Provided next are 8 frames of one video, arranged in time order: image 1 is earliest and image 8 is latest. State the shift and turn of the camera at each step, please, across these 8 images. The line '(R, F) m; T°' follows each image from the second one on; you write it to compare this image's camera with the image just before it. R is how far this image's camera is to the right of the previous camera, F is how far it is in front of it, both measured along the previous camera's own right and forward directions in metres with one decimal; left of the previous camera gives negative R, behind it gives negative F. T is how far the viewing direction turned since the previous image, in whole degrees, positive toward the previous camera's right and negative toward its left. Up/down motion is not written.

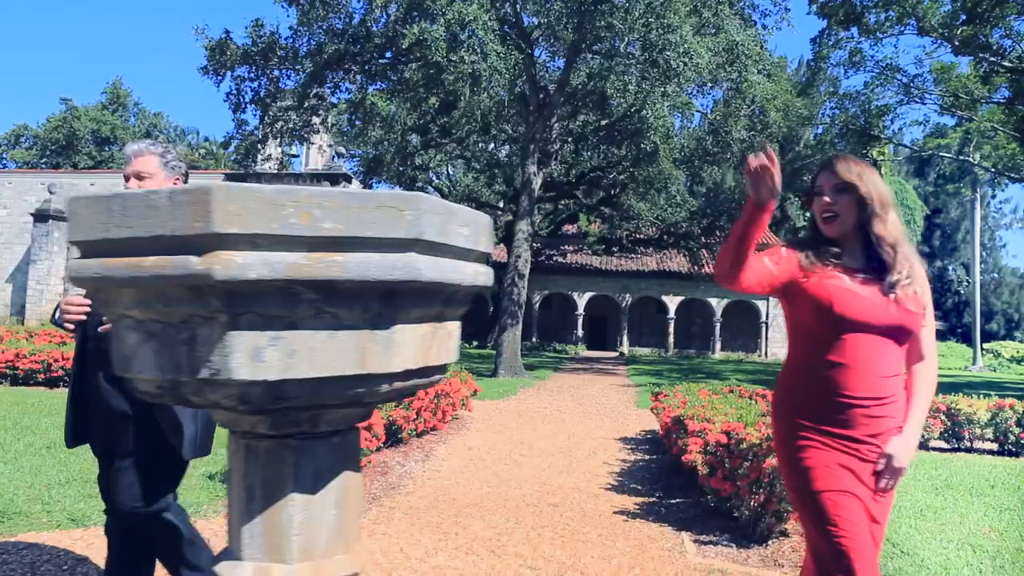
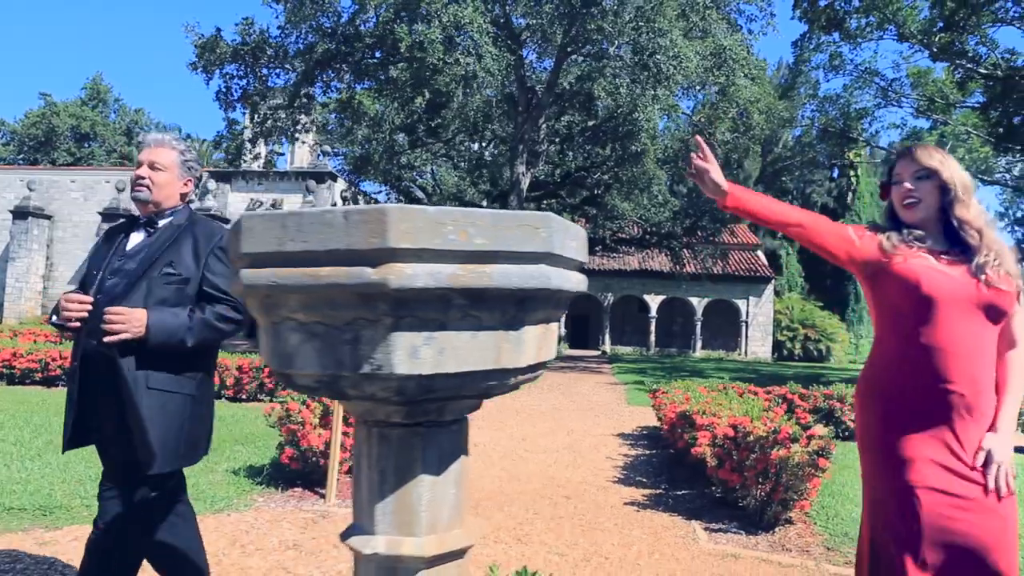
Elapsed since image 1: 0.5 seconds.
(-0.3, -0.2) m; +2°
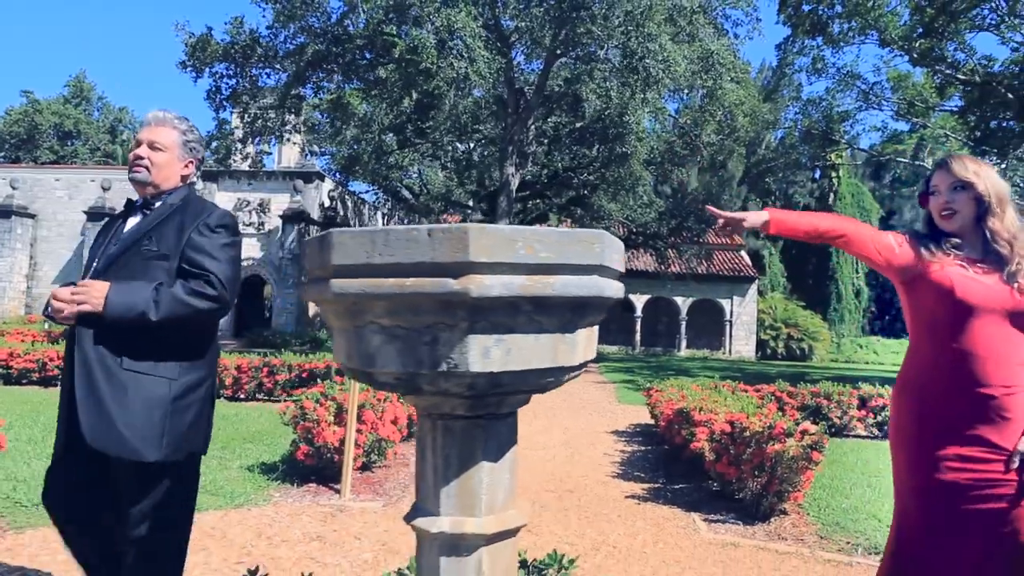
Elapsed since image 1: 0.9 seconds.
(-0.2, -0.2) m; +1°
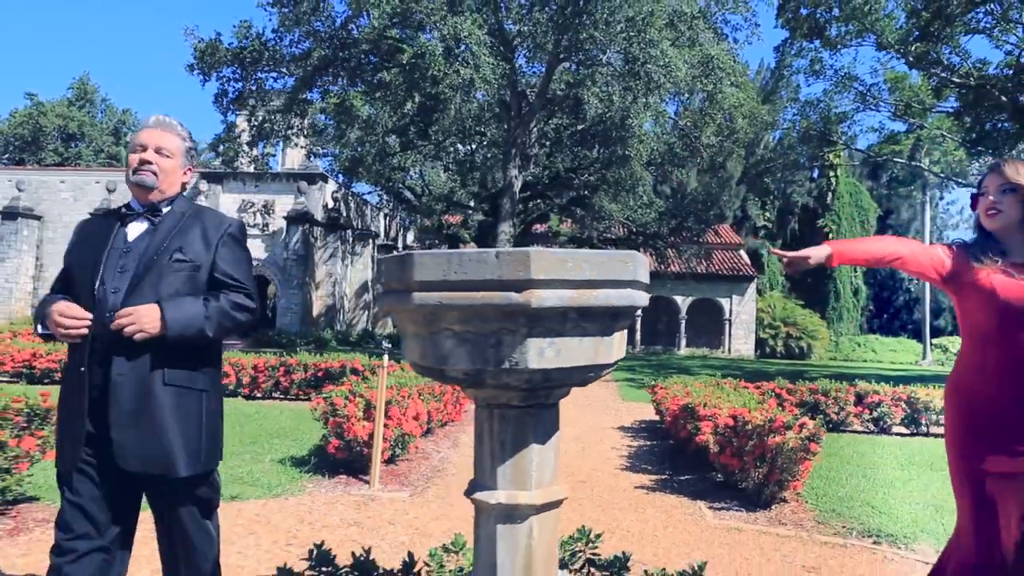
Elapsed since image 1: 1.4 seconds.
(-0.2, -0.4) m; 0°
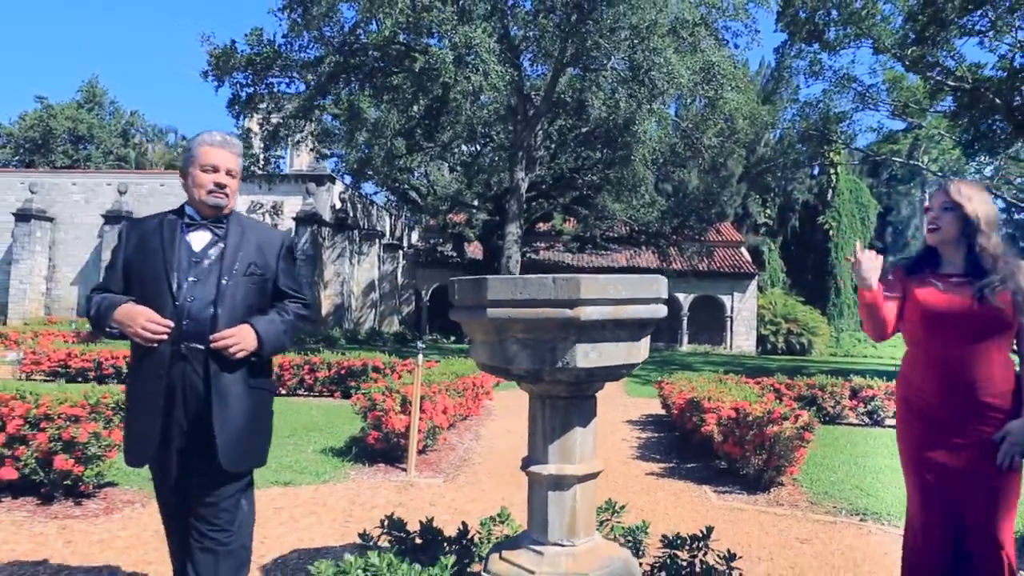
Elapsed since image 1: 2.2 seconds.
(-0.2, -0.7) m; 0°
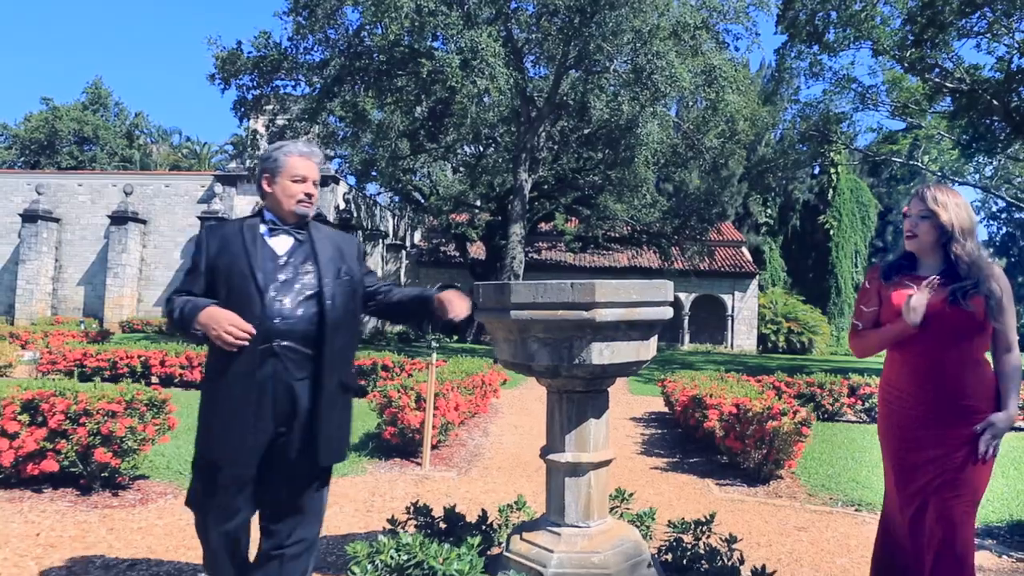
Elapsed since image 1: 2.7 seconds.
(-0.1, -0.3) m; 0°
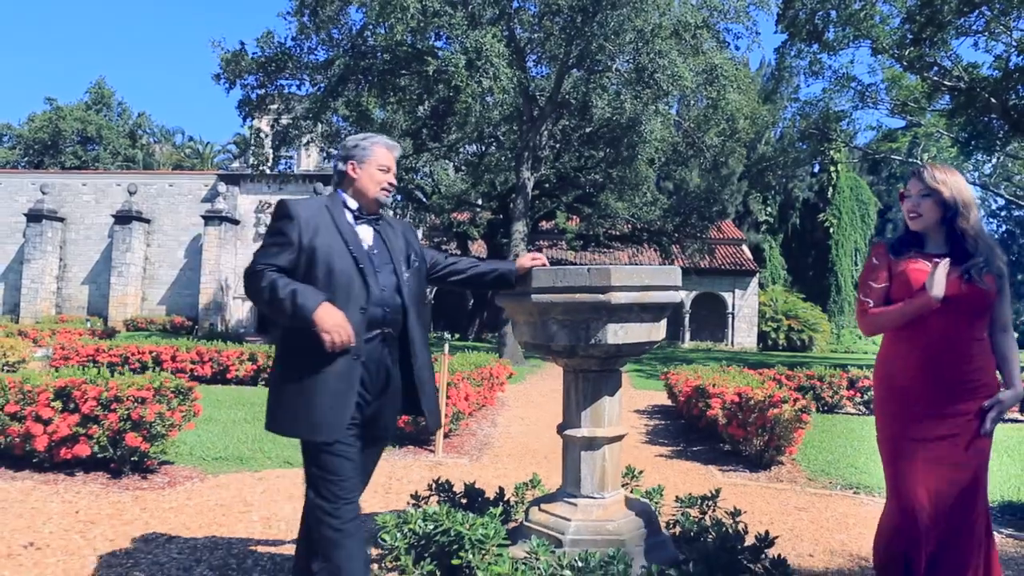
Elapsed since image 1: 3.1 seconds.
(-0.1, -0.3) m; 0°
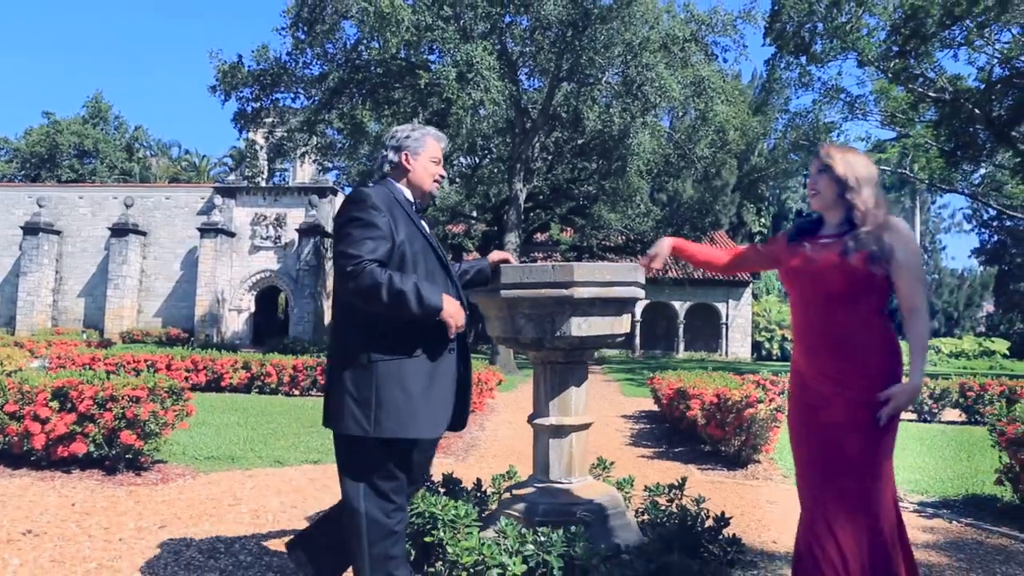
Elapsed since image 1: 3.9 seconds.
(+0.1, -0.3) m; 0°
